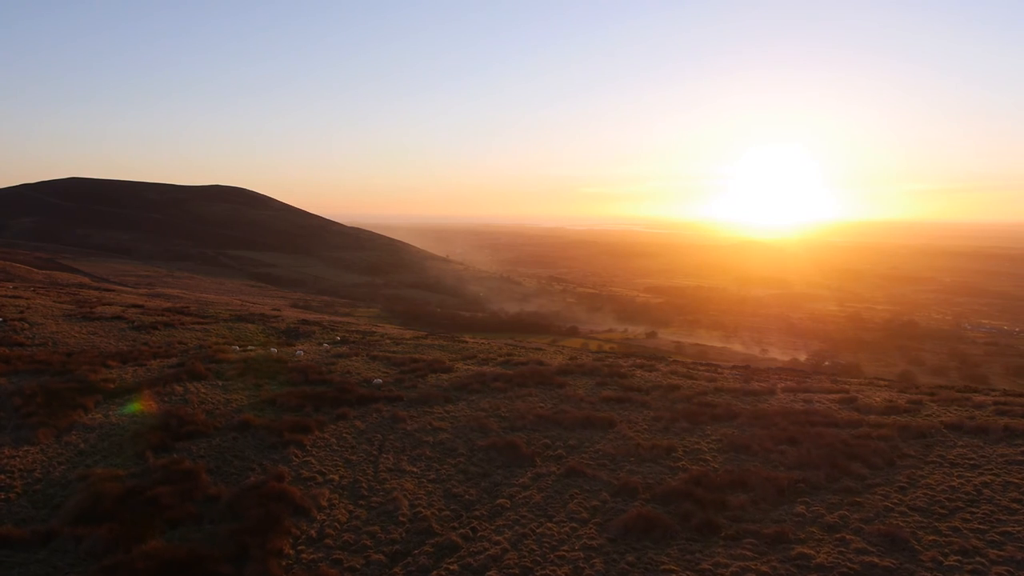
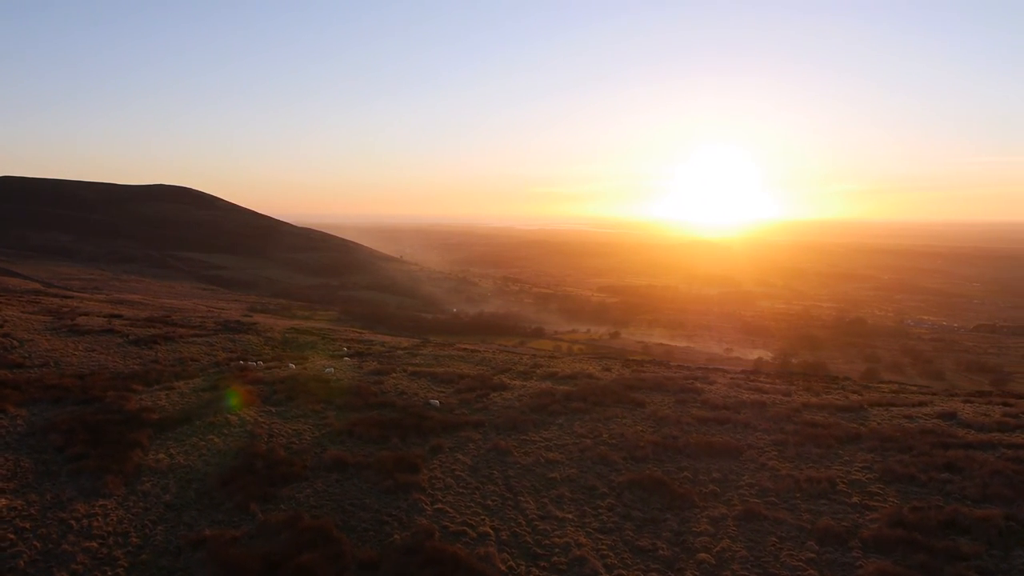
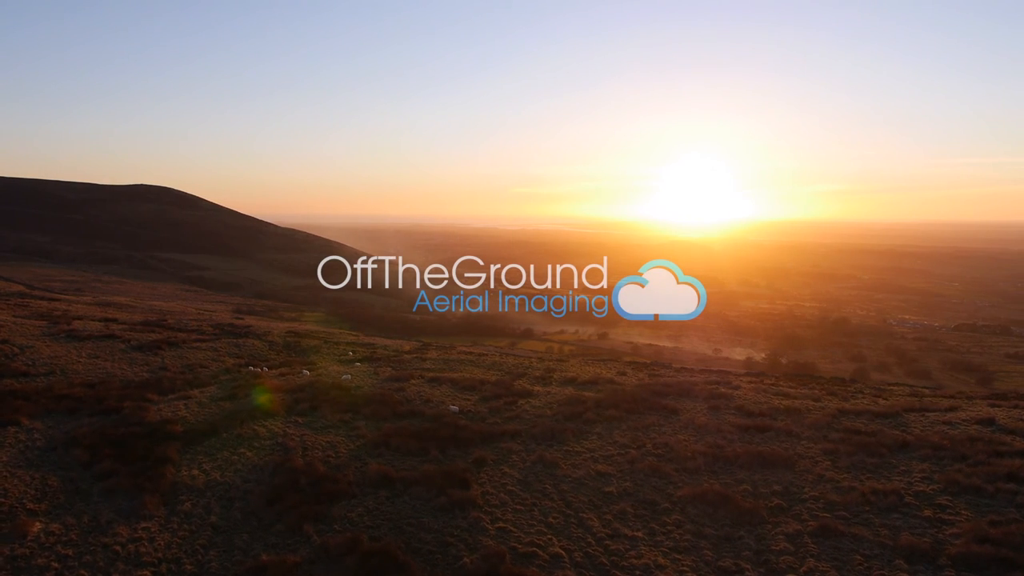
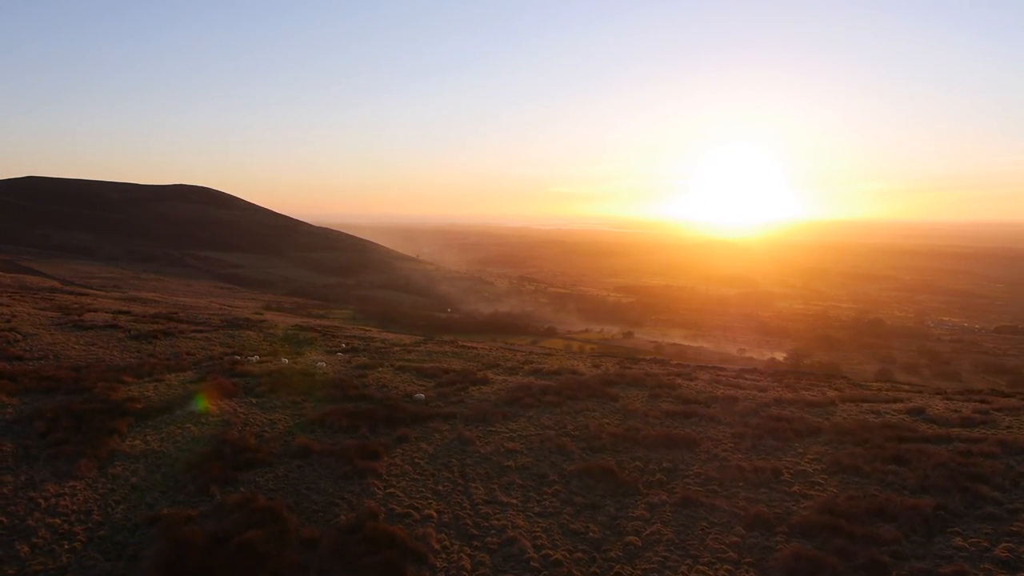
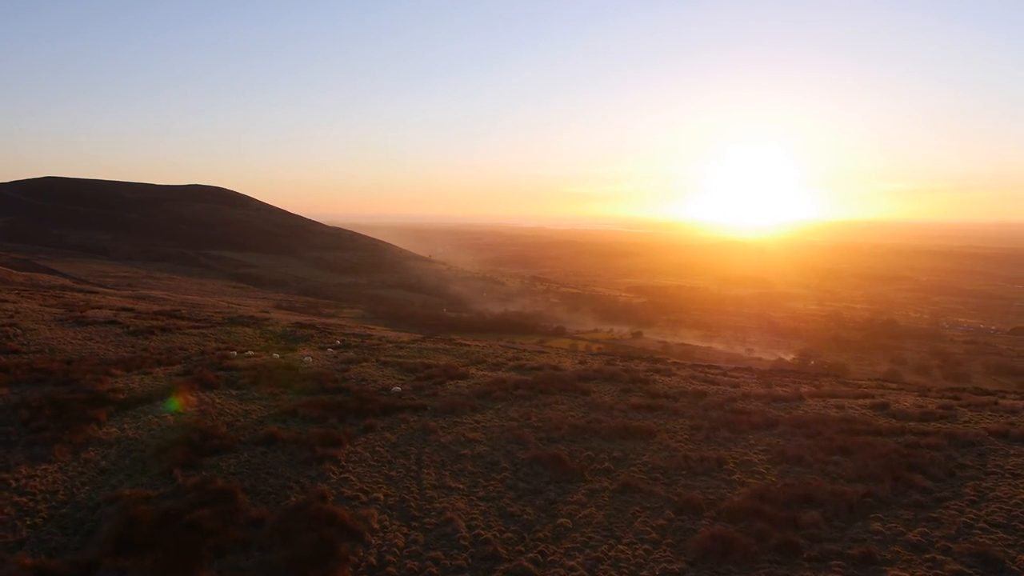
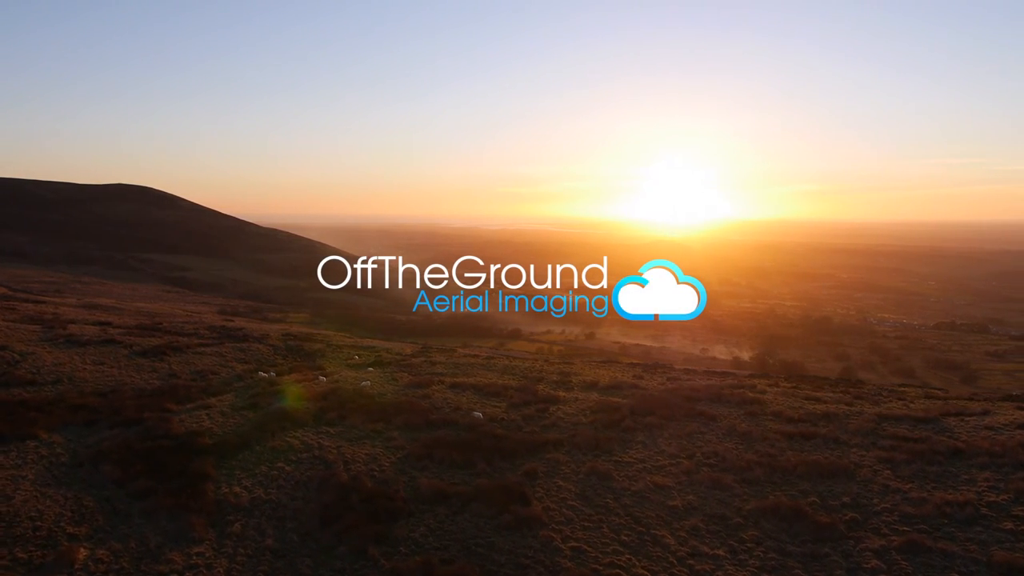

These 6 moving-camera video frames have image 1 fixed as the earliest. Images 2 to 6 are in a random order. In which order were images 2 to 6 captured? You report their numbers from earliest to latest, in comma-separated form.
5, 4, 2, 3, 6
